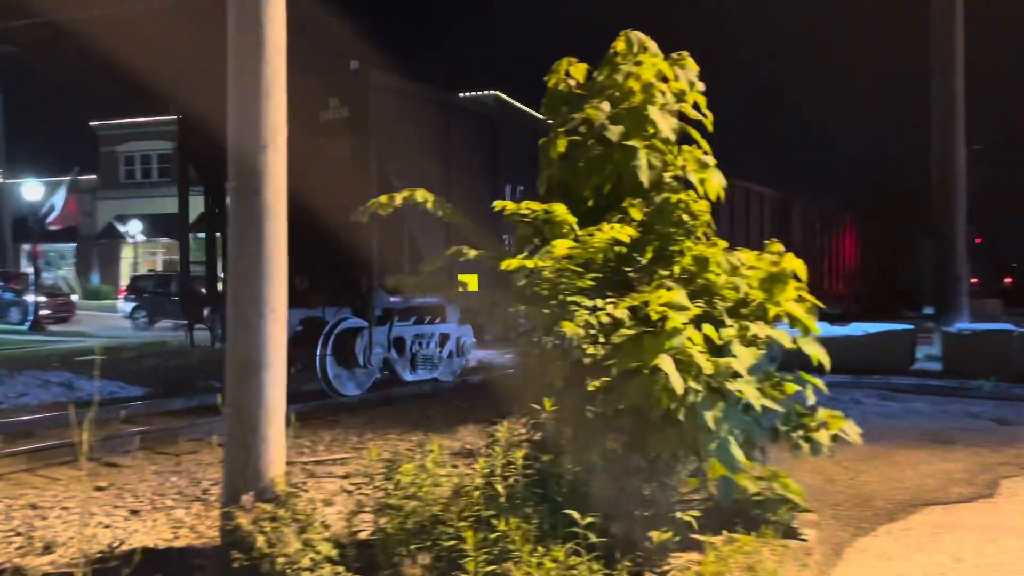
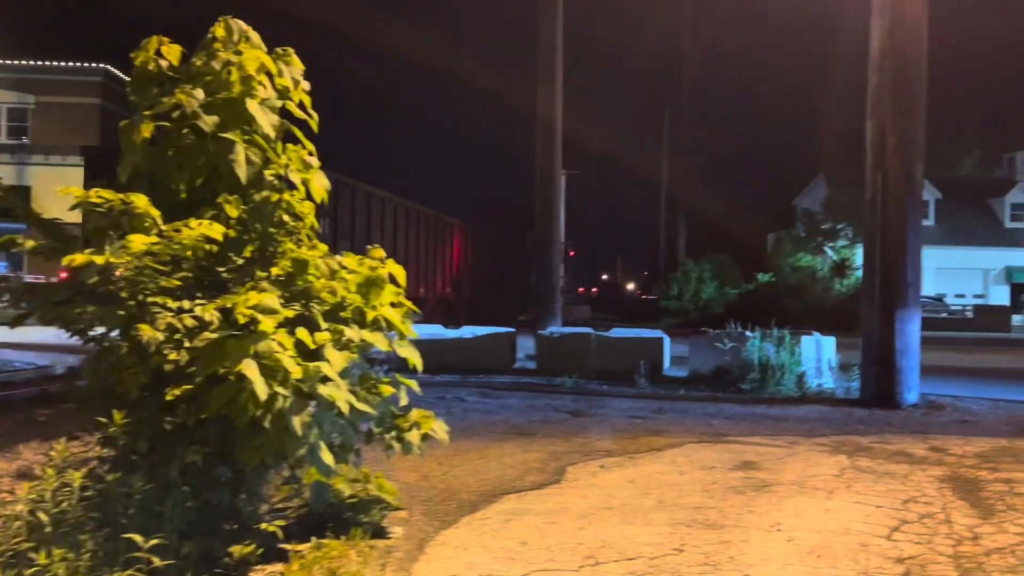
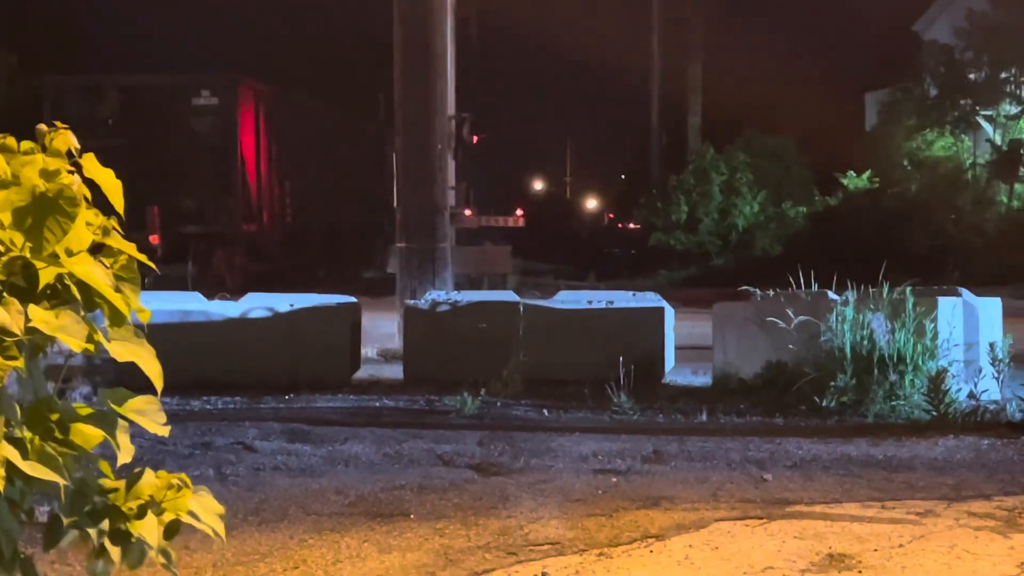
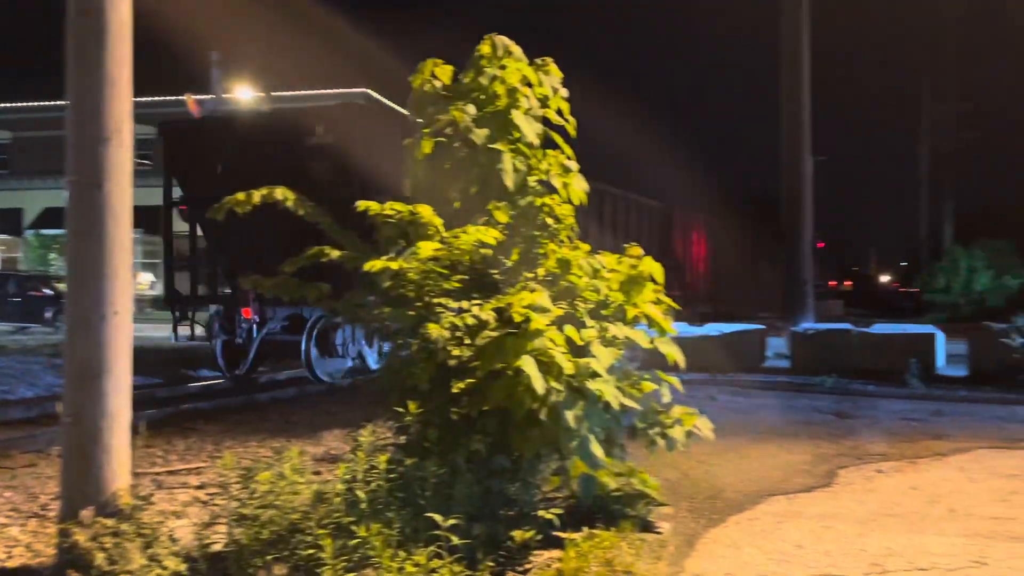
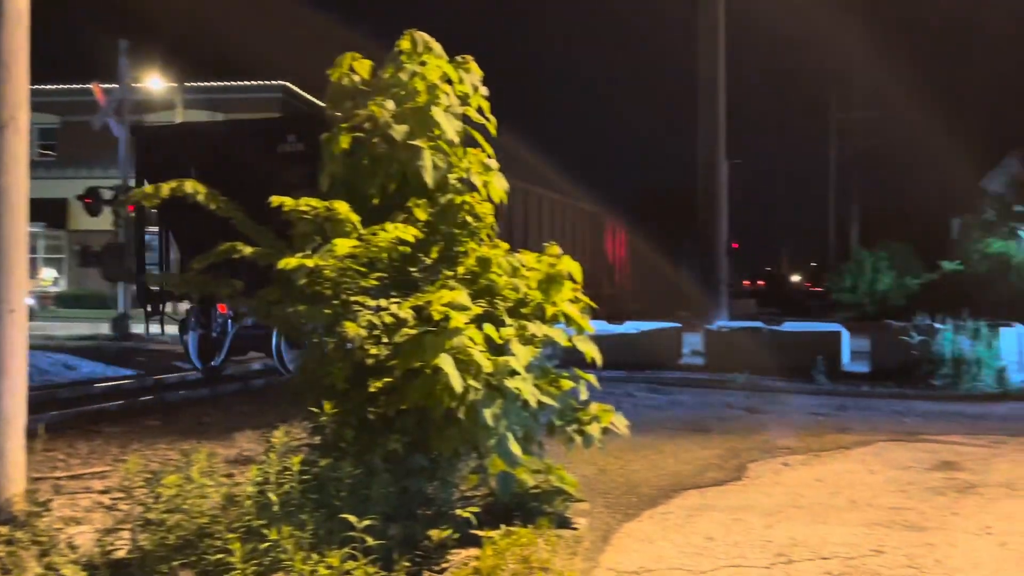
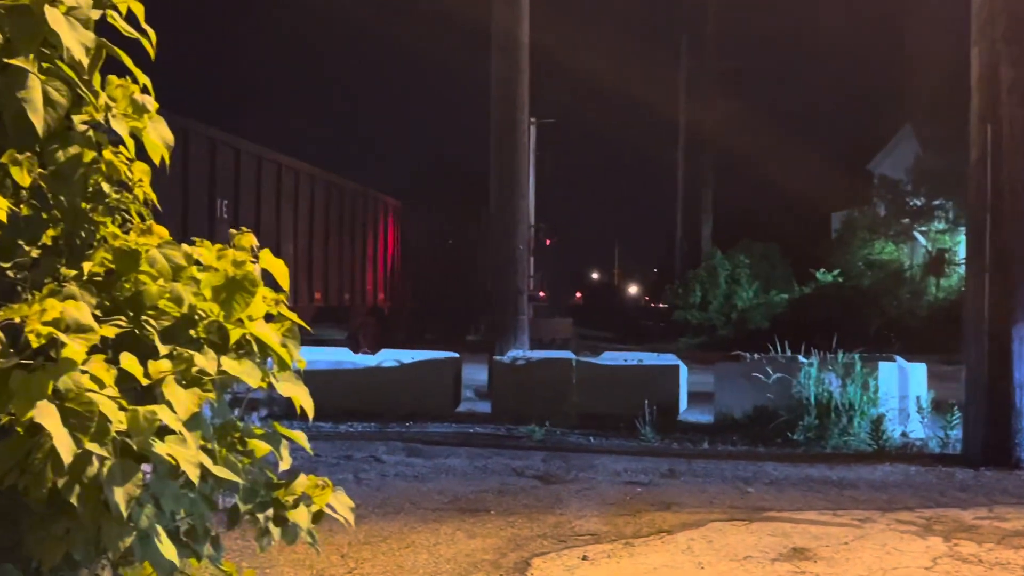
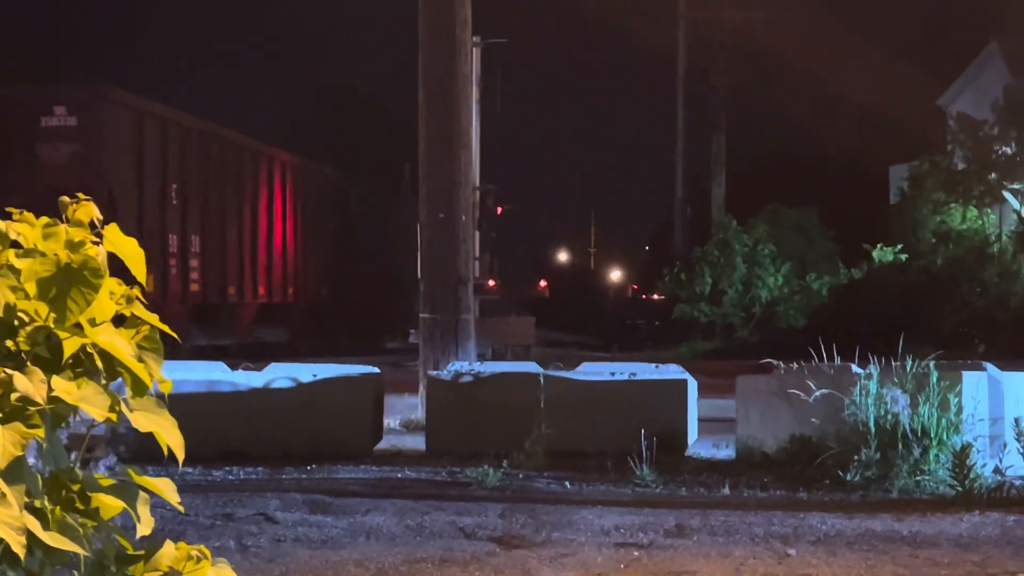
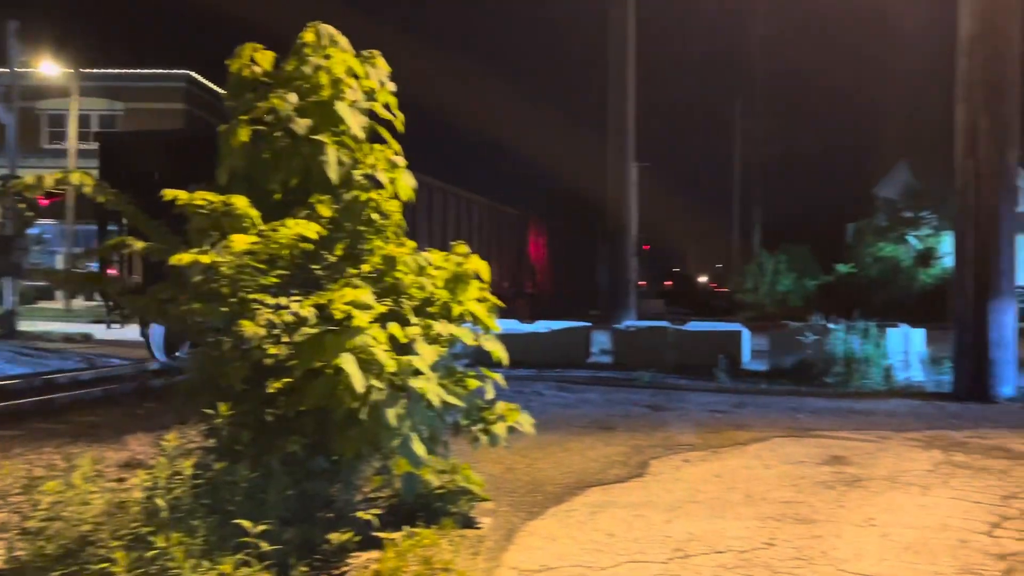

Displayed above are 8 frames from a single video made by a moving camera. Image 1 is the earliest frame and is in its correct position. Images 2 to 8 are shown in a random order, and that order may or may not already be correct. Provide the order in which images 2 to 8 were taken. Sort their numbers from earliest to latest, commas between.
4, 5, 8, 2, 6, 7, 3
